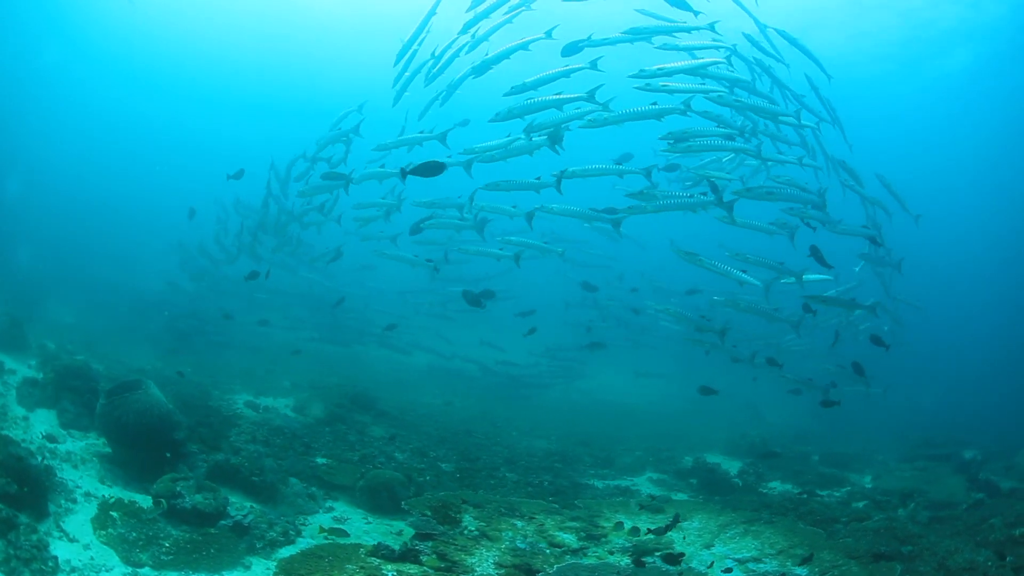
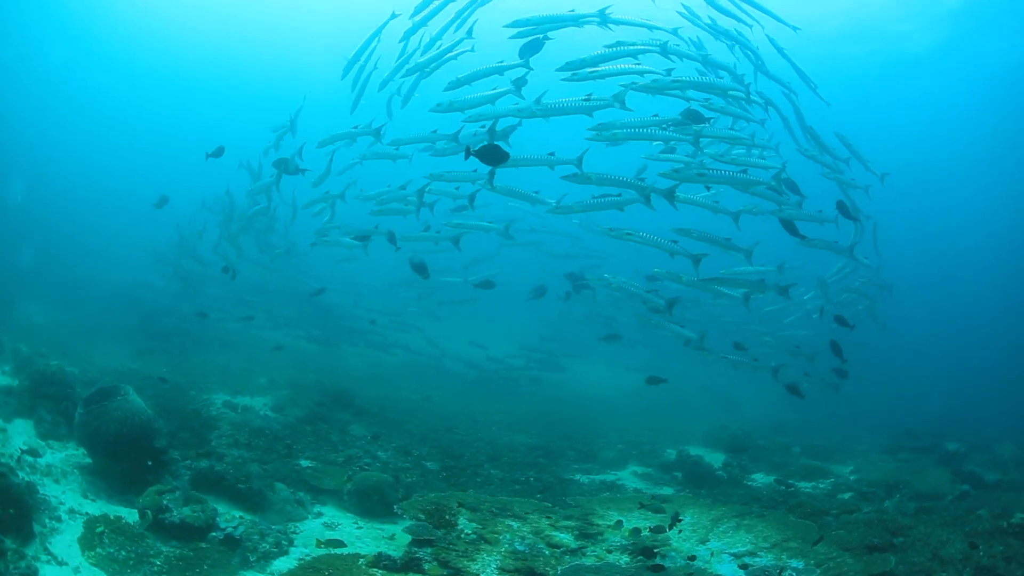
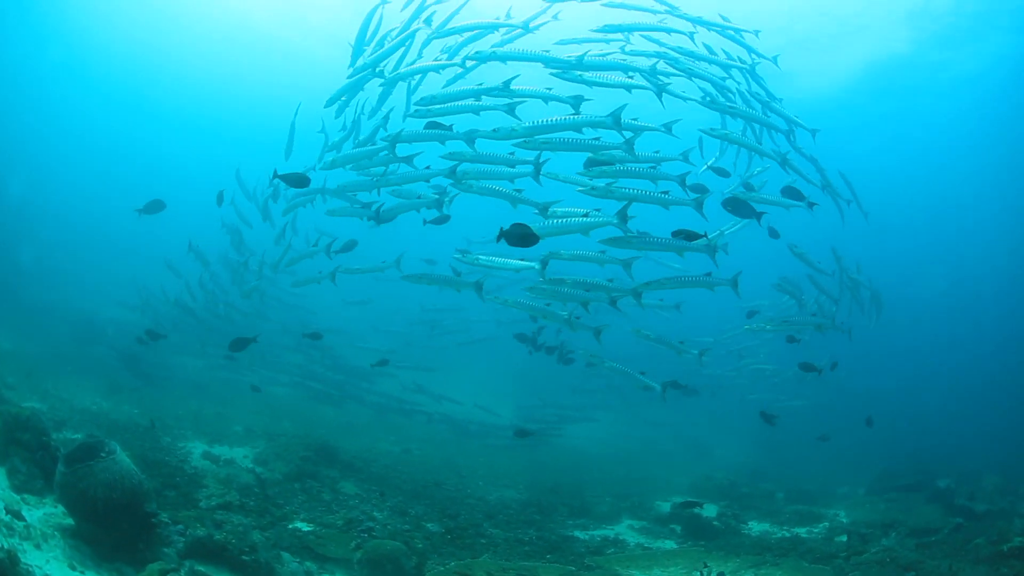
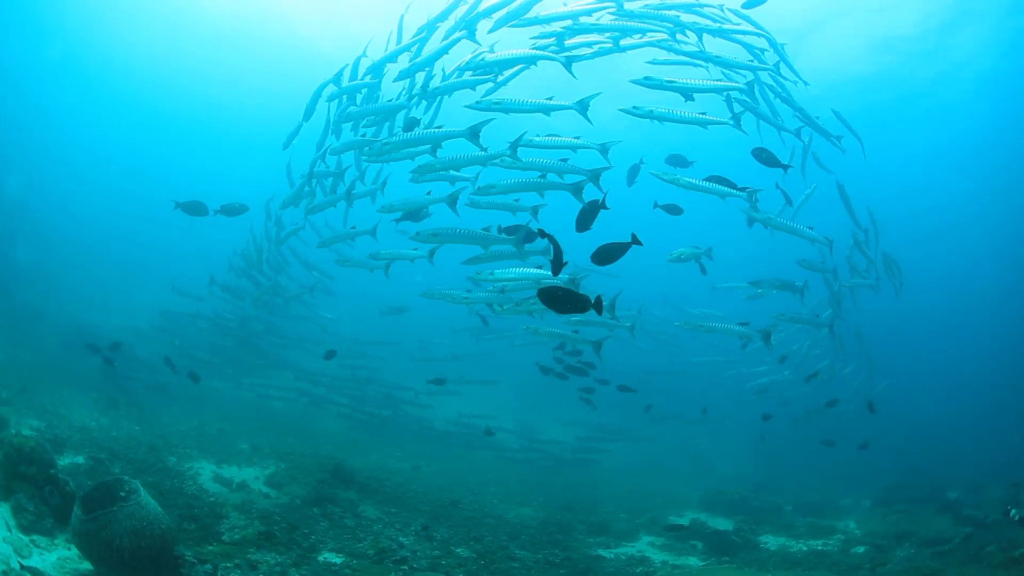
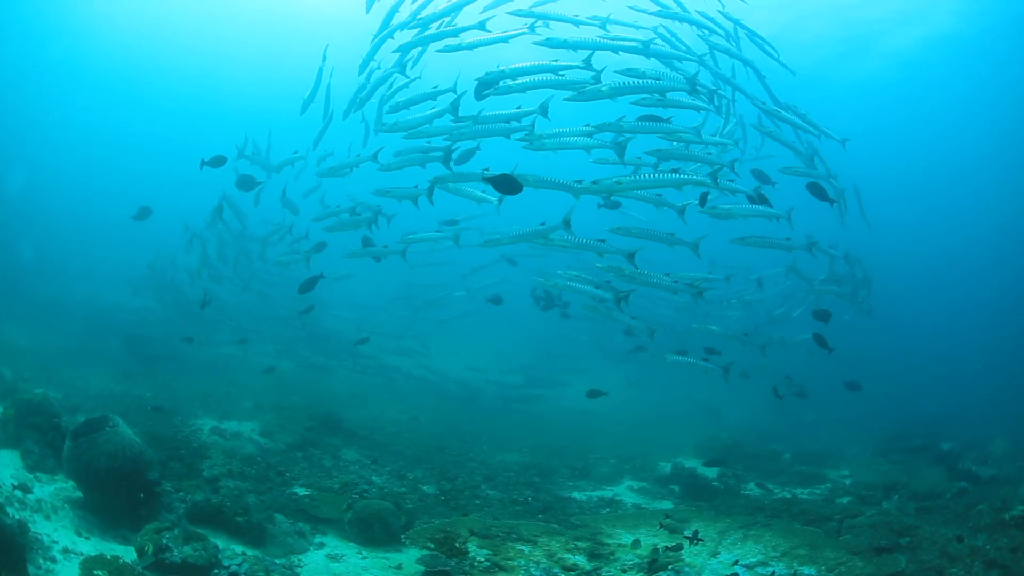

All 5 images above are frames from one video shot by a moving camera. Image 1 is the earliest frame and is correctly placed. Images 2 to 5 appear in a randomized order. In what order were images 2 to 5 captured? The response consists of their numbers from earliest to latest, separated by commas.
2, 5, 3, 4
